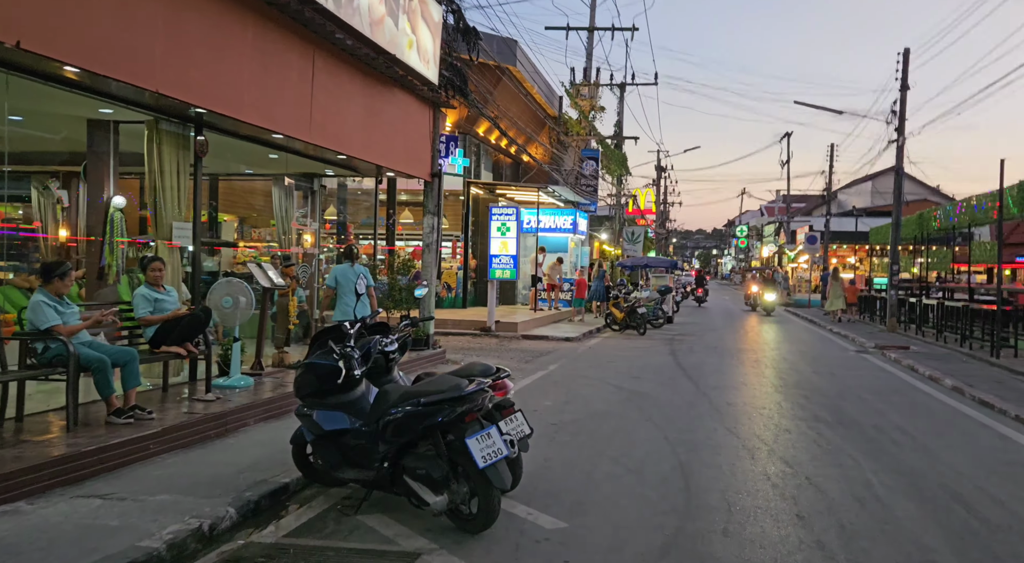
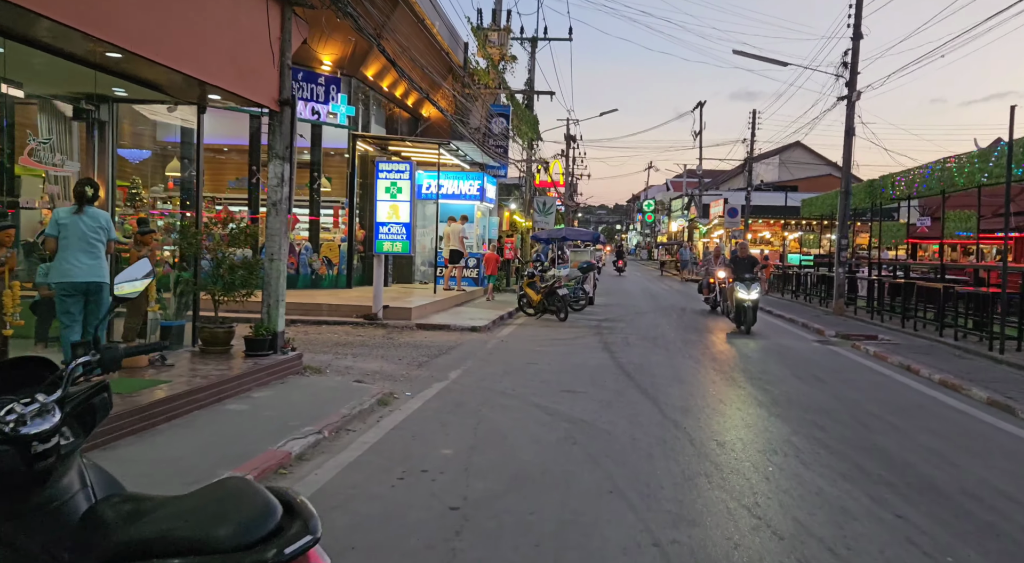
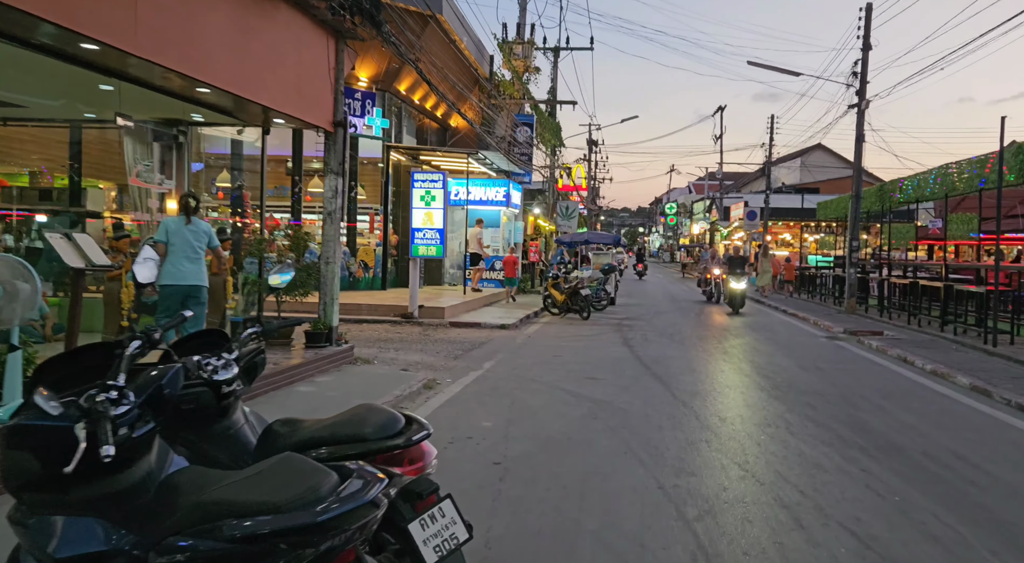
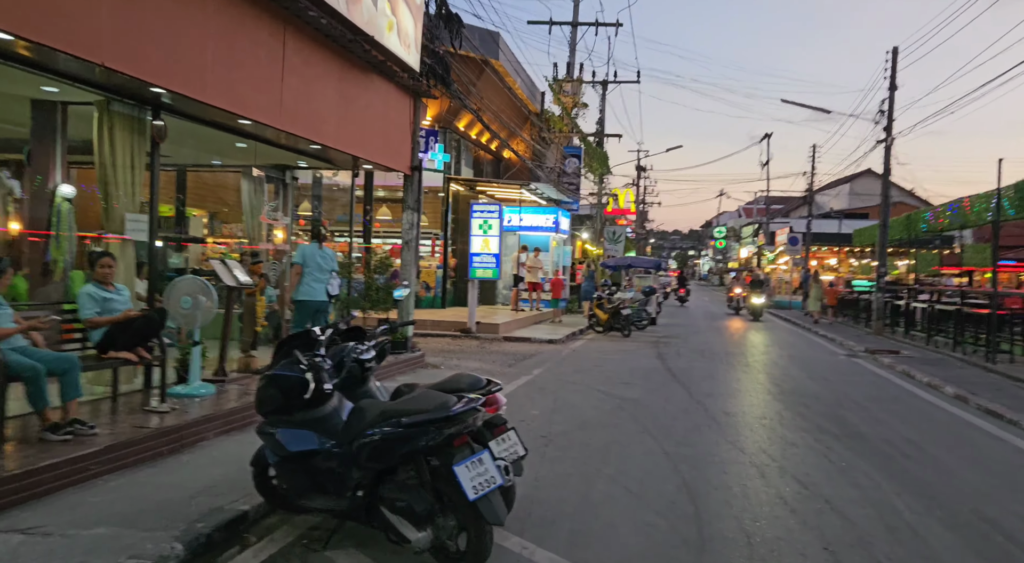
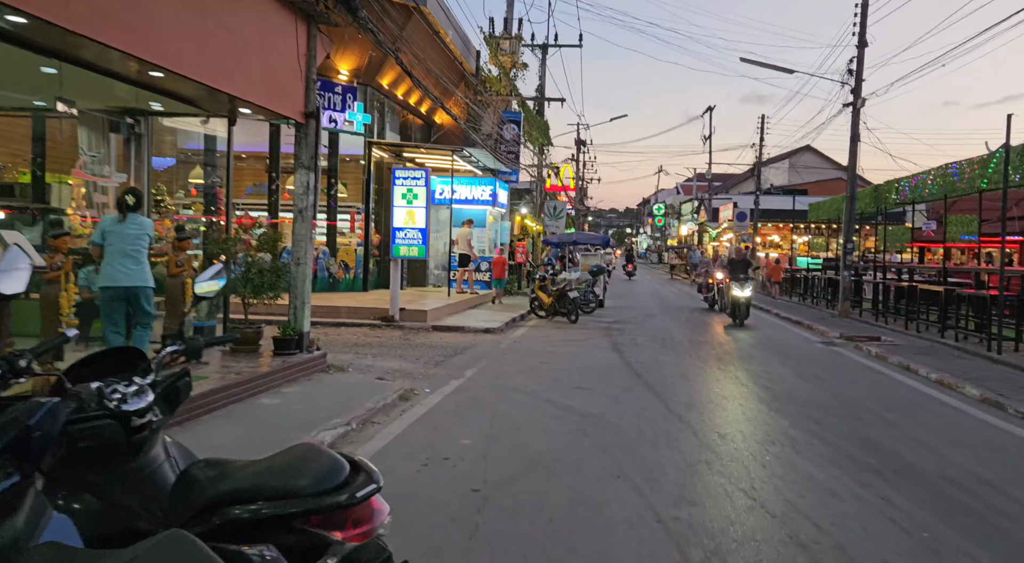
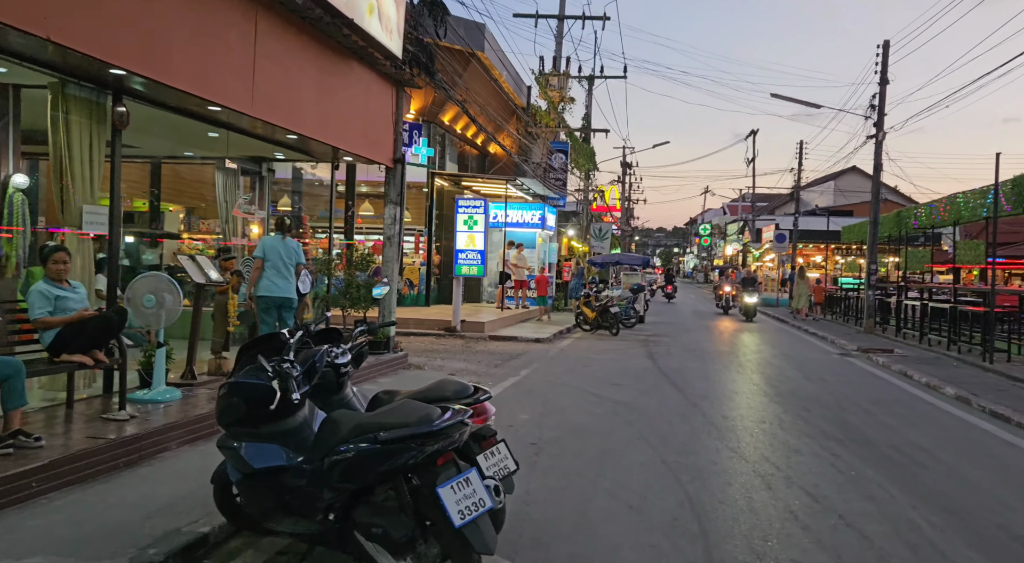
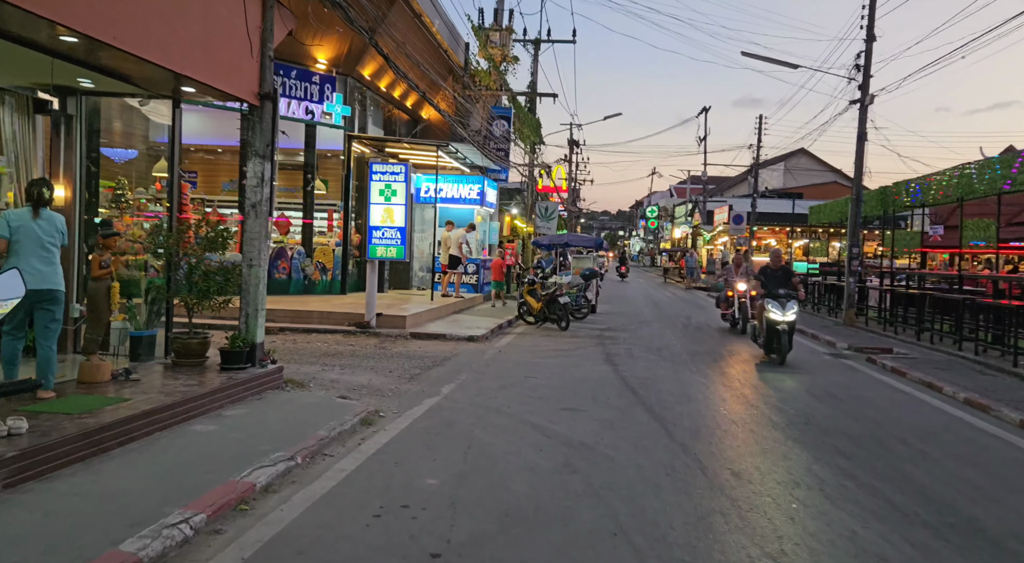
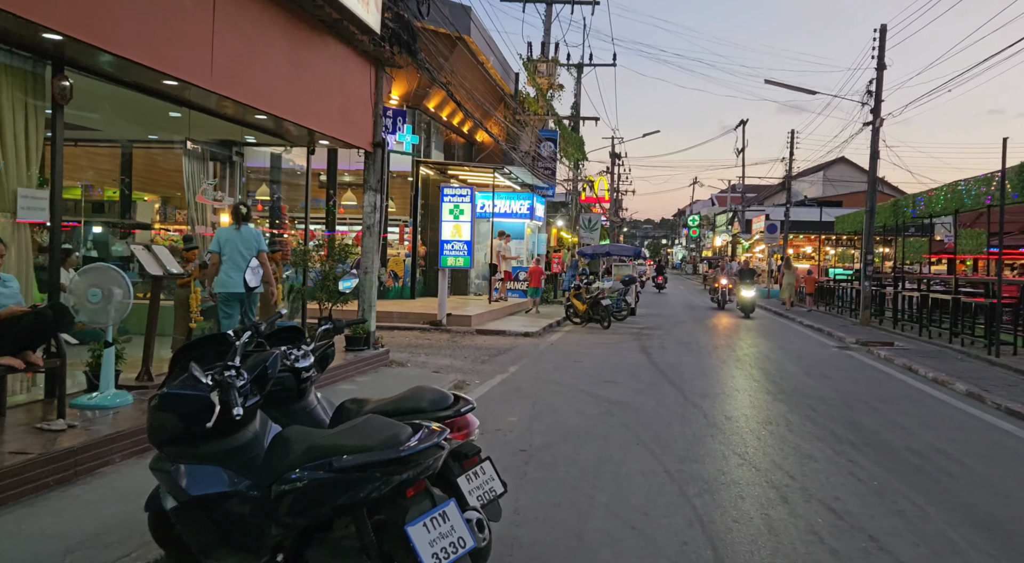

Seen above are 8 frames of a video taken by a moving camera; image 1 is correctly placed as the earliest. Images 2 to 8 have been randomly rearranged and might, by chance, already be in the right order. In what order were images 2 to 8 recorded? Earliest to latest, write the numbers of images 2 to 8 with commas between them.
4, 6, 8, 3, 5, 2, 7
